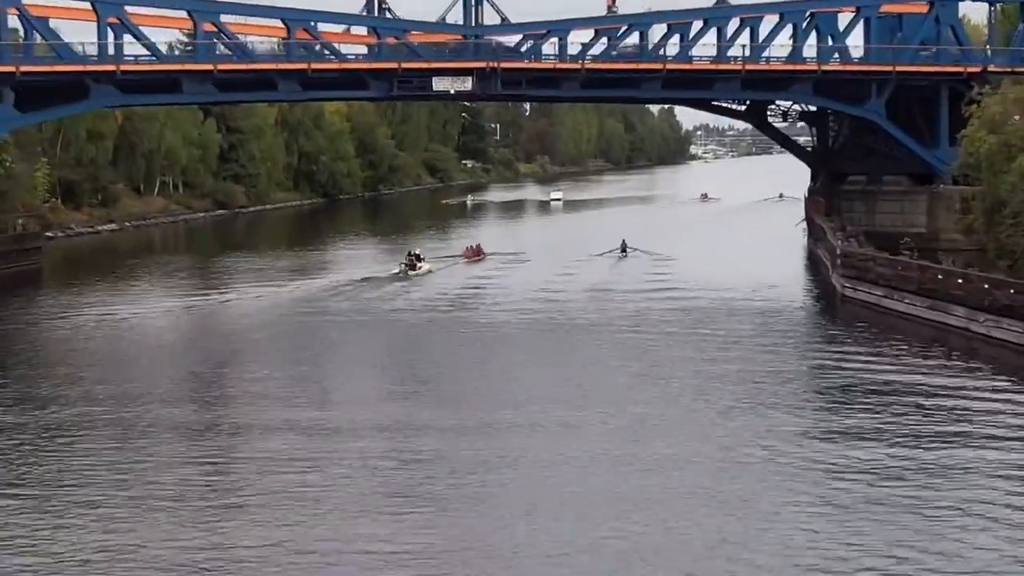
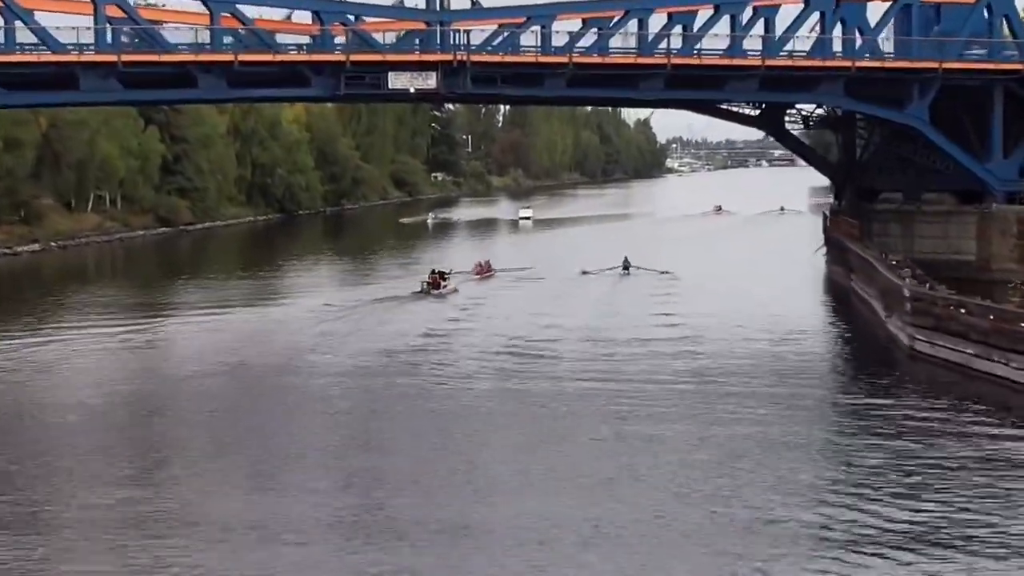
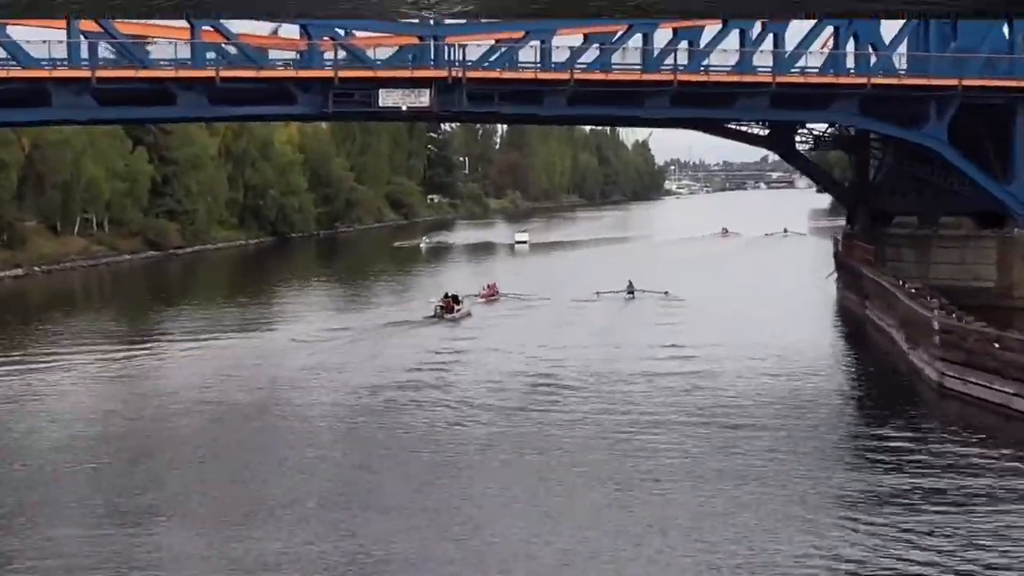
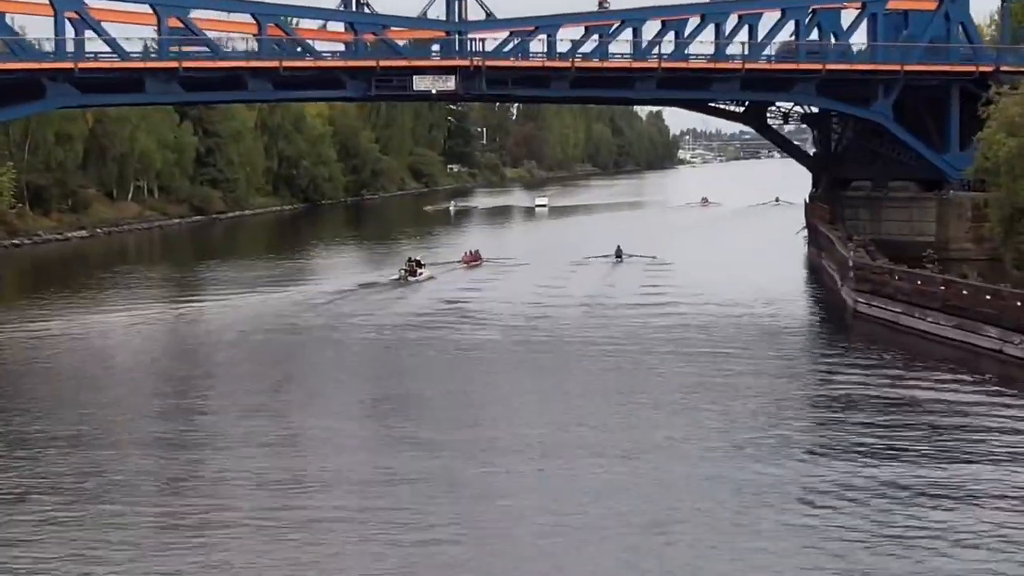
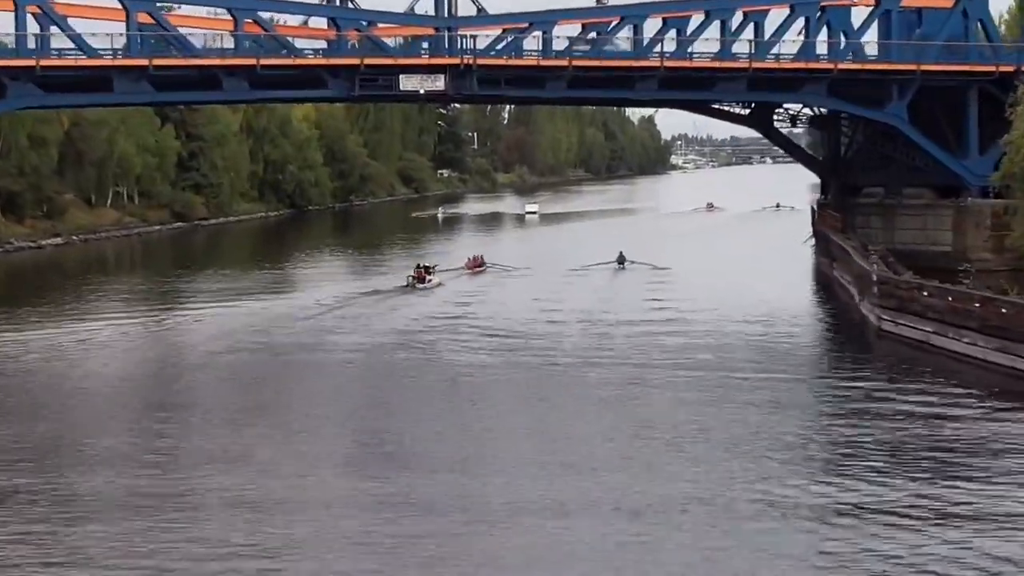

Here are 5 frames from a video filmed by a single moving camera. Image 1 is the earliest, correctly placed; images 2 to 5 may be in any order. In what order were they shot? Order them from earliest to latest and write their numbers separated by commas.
4, 5, 2, 3
